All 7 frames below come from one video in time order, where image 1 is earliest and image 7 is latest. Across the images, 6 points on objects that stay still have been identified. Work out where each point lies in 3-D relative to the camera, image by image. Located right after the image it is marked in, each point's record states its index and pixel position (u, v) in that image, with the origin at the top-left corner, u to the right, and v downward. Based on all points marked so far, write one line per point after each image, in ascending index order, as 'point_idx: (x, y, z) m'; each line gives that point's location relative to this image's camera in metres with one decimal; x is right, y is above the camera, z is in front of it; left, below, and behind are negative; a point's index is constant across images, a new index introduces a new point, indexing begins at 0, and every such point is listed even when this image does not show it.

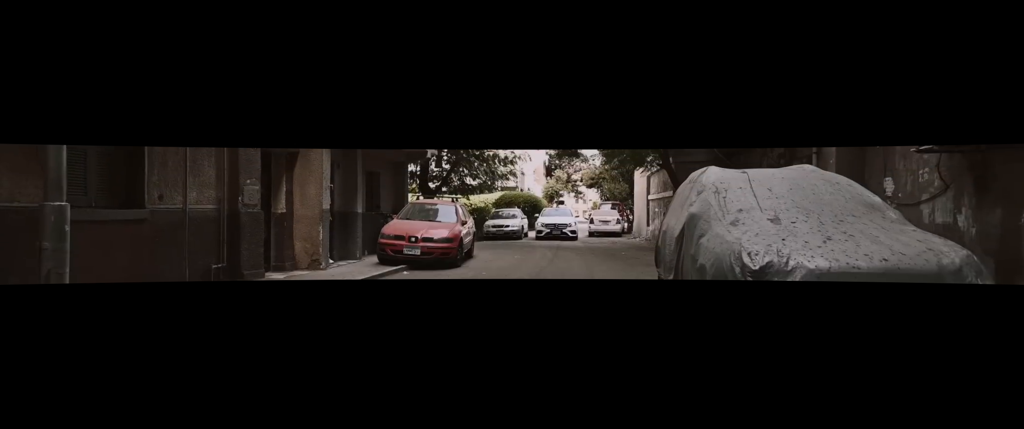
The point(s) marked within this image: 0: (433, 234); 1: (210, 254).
0: (-1.8, -0.5, +12.9) m
1: (-4.8, -0.6, +8.7) m
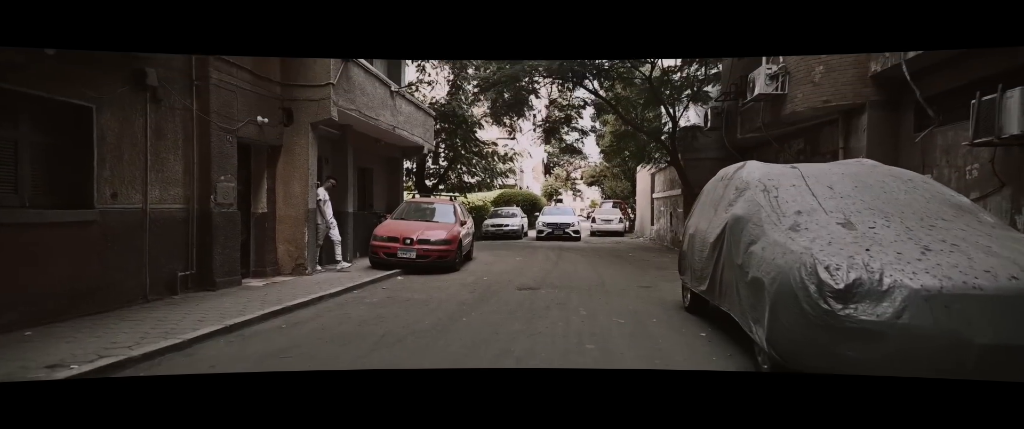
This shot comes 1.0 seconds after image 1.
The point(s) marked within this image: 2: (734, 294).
0: (-1.7, -0.5, +11.9) m
1: (-4.8, -0.6, +7.7) m
2: (+2.2, -0.8, +5.3) m
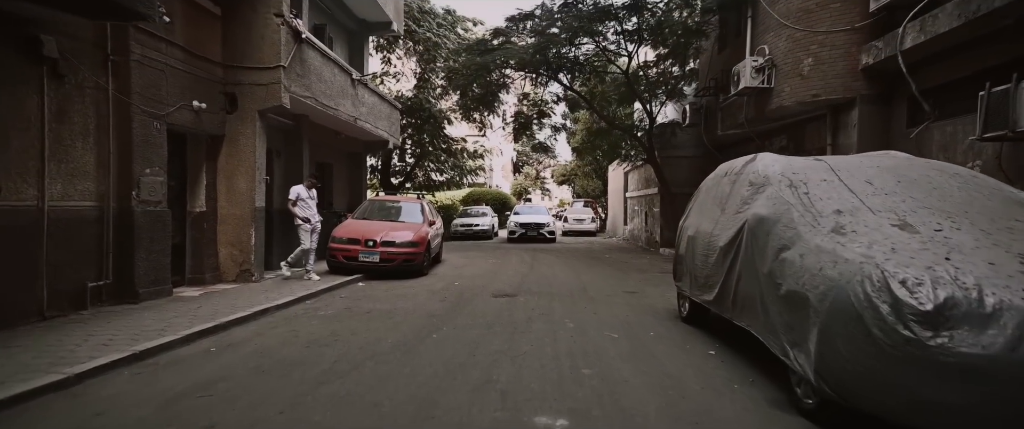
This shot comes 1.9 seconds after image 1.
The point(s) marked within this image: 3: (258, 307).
0: (-2.3, -0.5, +10.8) m
1: (-5.0, -0.6, +6.5) m
2: (+2.0, -0.8, +4.5) m
3: (-3.3, -1.2, +7.1) m
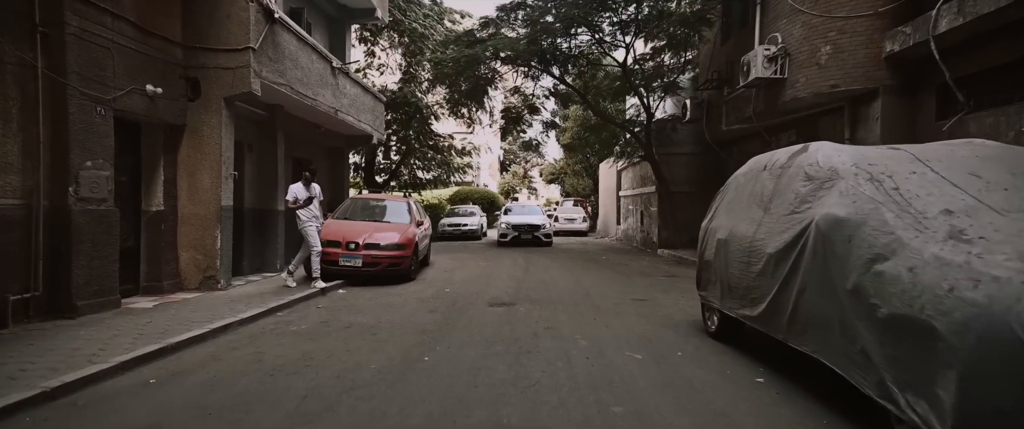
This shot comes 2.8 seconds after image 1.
0: (-2.4, -0.4, +9.8) m
1: (-5.0, -0.6, +5.4) m
2: (+2.1, -0.8, +3.6) m
3: (-3.2, -1.2, +6.0) m
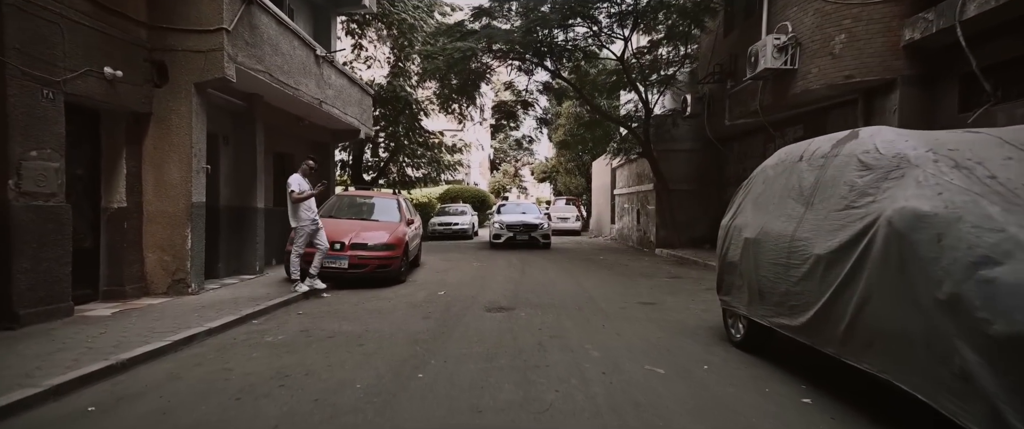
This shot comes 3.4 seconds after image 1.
0: (-2.4, -0.4, +9.1) m
1: (-4.9, -0.6, +4.7) m
2: (+2.2, -0.8, +3.0) m
3: (-3.2, -1.2, +5.3) m
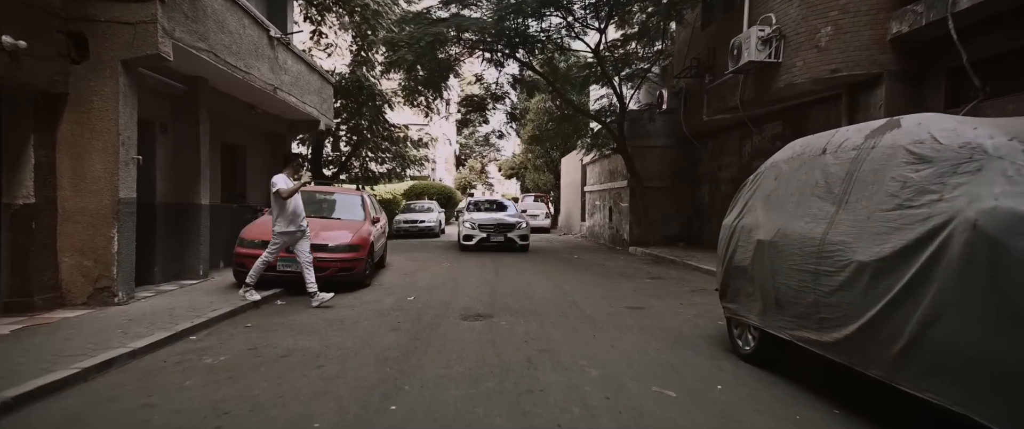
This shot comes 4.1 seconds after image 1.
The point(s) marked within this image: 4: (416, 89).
0: (-2.8, -0.4, +8.3) m
1: (-5.0, -0.6, +3.7) m
2: (+2.2, -0.8, +2.4) m
3: (-3.3, -1.2, +4.4) m
4: (-3.2, +4.2, +18.1) m
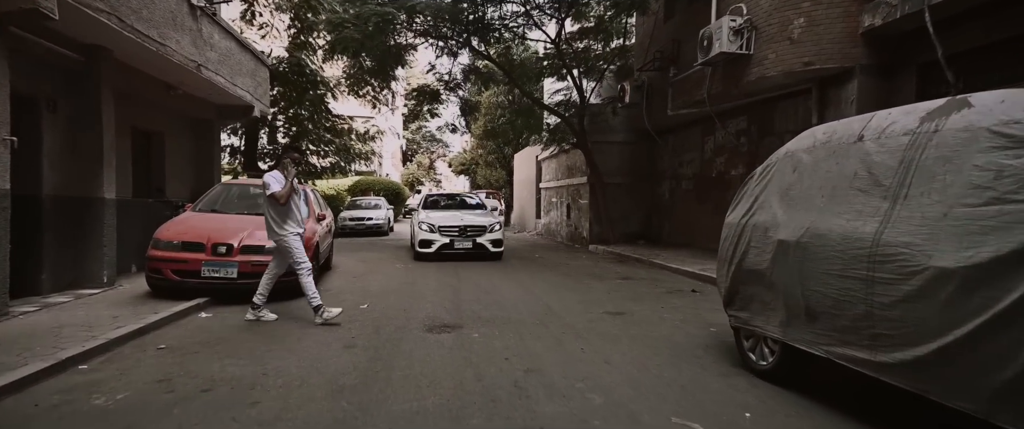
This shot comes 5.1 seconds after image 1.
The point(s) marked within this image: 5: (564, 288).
0: (-3.2, -0.3, +7.1) m
1: (-5.0, -0.6, +2.3) m
2: (+2.4, -0.8, +1.8) m
3: (-3.4, -1.1, +3.2) m
4: (-4.6, +4.3, +16.9) m
5: (+0.9, -1.2, +9.0) m
